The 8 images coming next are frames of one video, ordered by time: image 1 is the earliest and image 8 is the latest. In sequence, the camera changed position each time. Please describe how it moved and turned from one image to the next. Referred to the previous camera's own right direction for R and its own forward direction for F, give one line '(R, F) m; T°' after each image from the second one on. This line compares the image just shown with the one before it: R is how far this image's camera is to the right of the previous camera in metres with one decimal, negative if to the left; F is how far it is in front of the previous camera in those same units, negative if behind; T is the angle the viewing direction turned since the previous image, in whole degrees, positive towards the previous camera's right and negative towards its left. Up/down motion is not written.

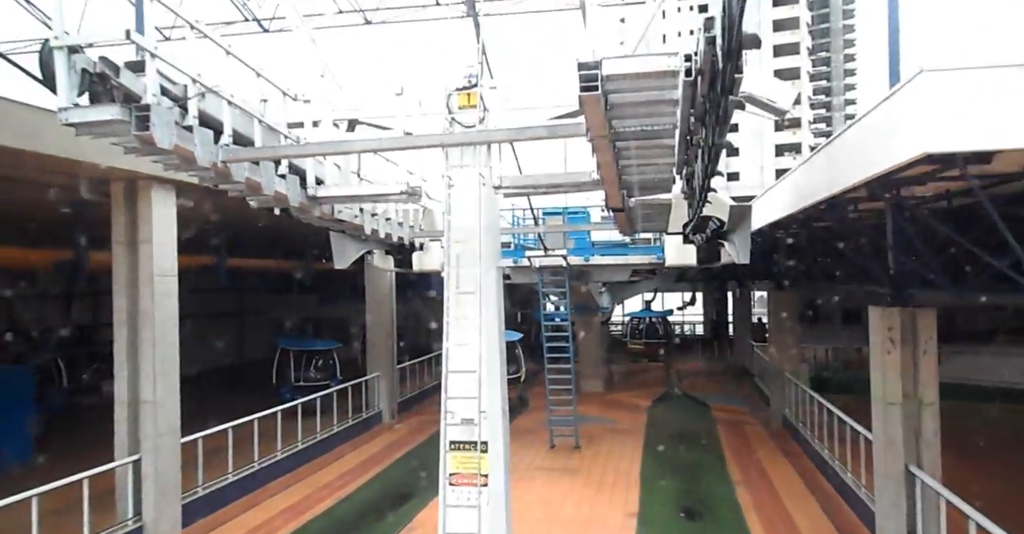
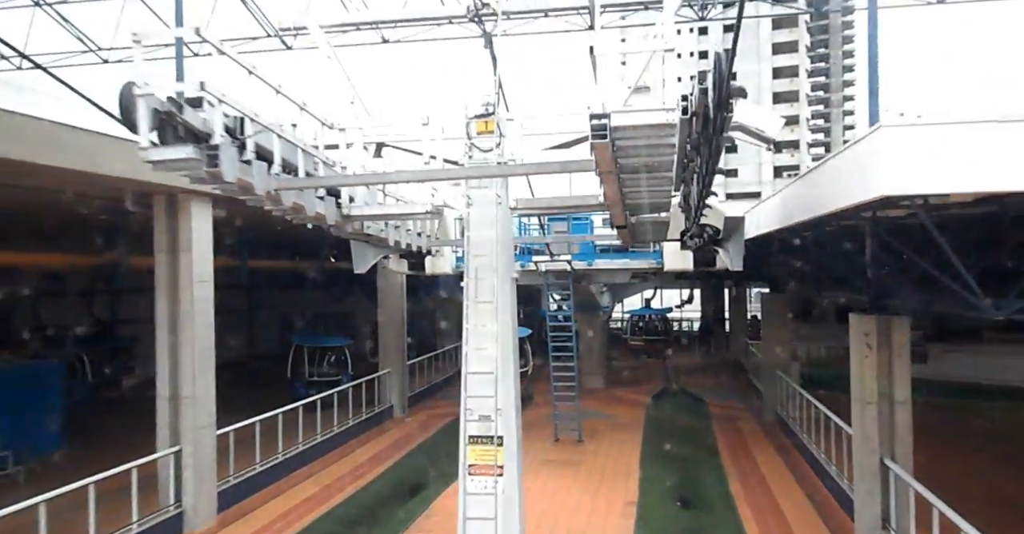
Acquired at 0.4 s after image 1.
(-0.1, -0.5) m; 0°
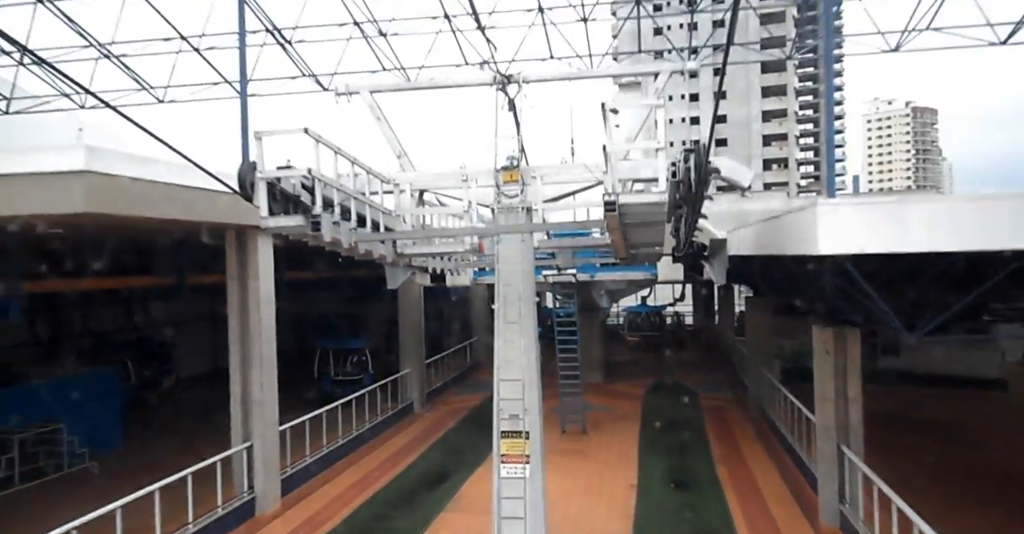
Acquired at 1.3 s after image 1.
(-0.3, -1.1) m; +1°
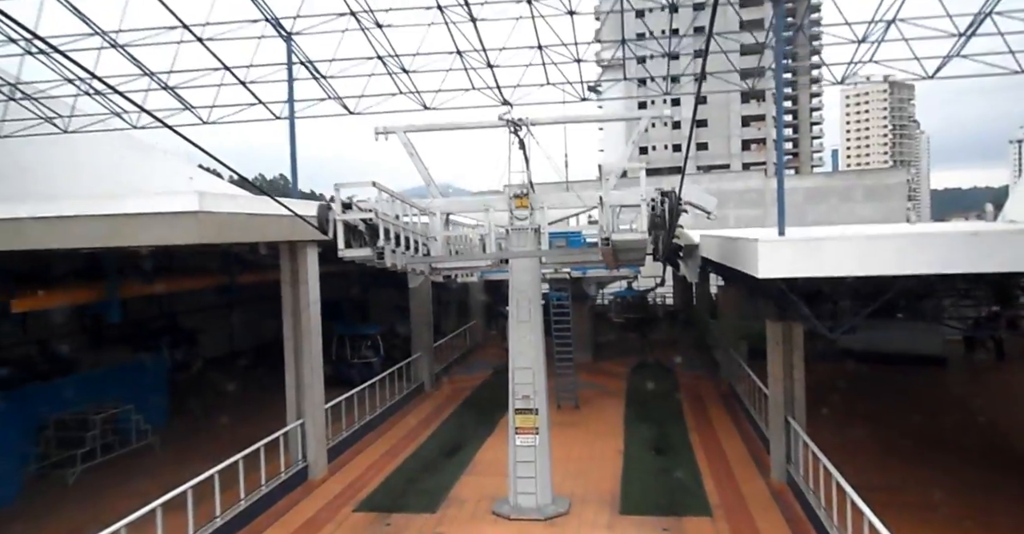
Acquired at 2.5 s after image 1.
(-0.3, -1.4) m; +1°
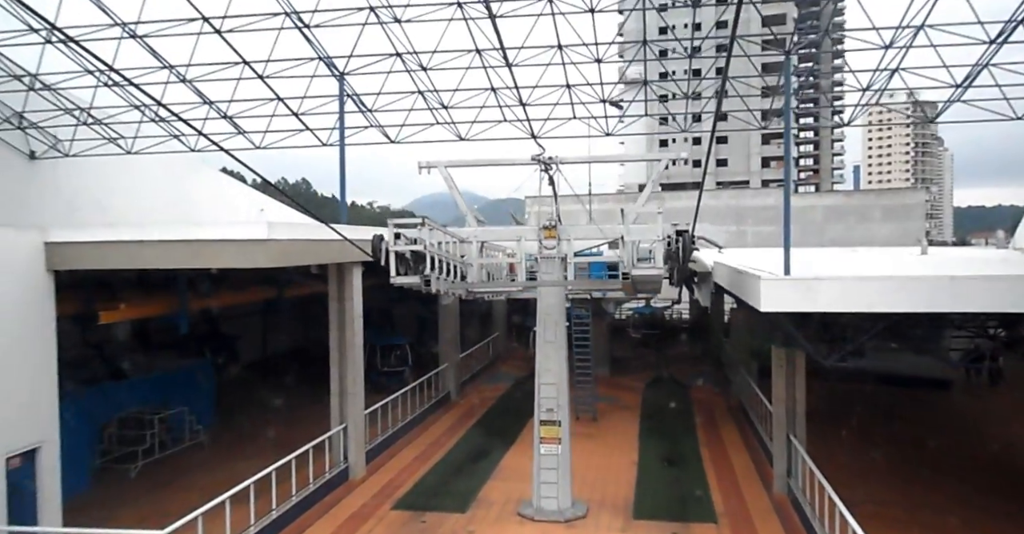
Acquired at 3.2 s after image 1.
(-0.1, -0.8) m; -1°
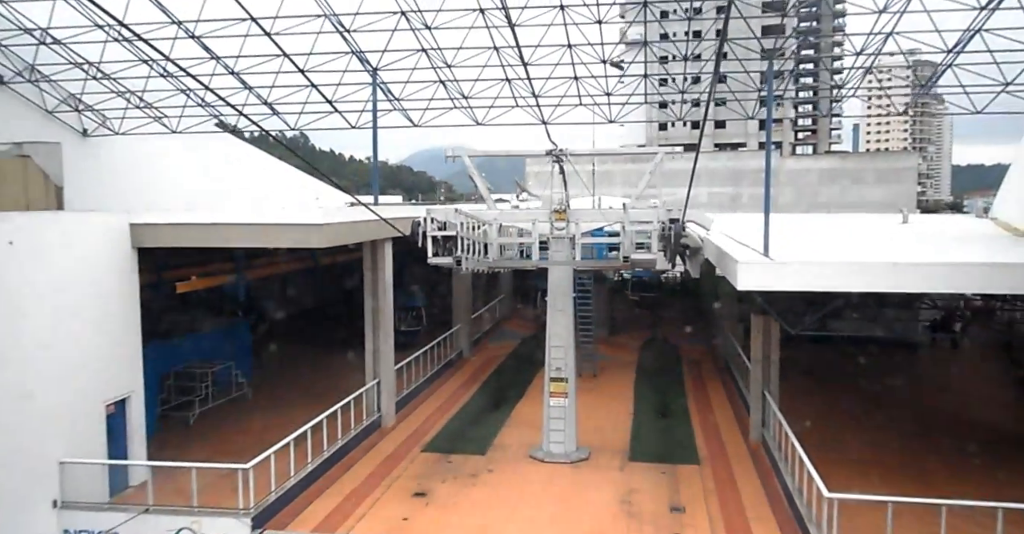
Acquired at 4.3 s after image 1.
(-0.3, -1.2) m; 0°
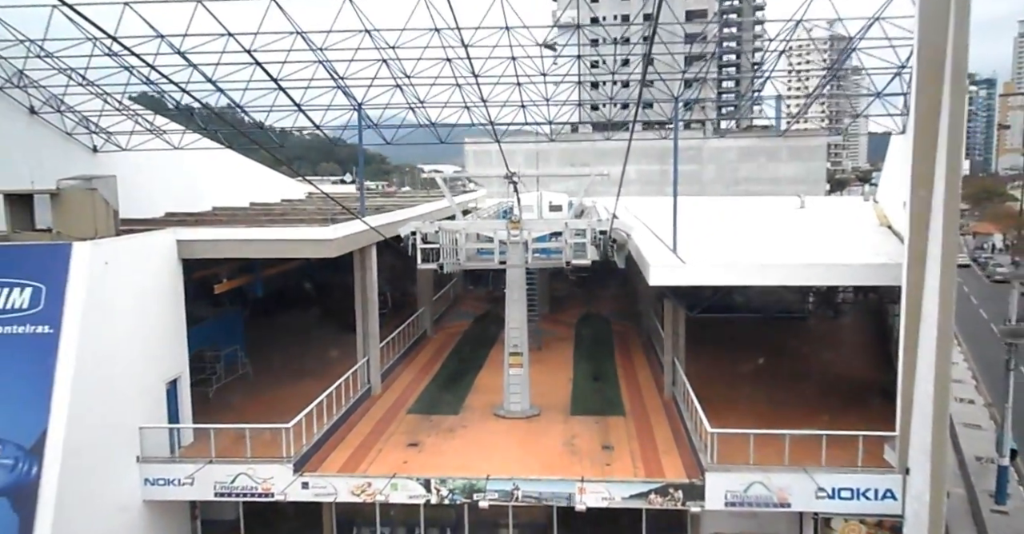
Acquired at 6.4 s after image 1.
(-0.5, -2.5) m; +5°
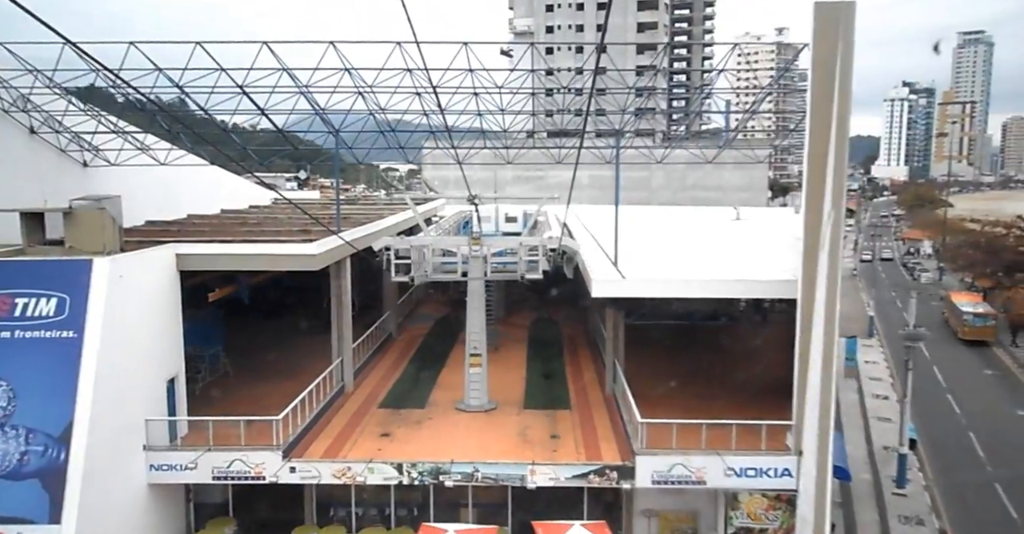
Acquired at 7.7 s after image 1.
(-0.1, -1.6) m; +4°
